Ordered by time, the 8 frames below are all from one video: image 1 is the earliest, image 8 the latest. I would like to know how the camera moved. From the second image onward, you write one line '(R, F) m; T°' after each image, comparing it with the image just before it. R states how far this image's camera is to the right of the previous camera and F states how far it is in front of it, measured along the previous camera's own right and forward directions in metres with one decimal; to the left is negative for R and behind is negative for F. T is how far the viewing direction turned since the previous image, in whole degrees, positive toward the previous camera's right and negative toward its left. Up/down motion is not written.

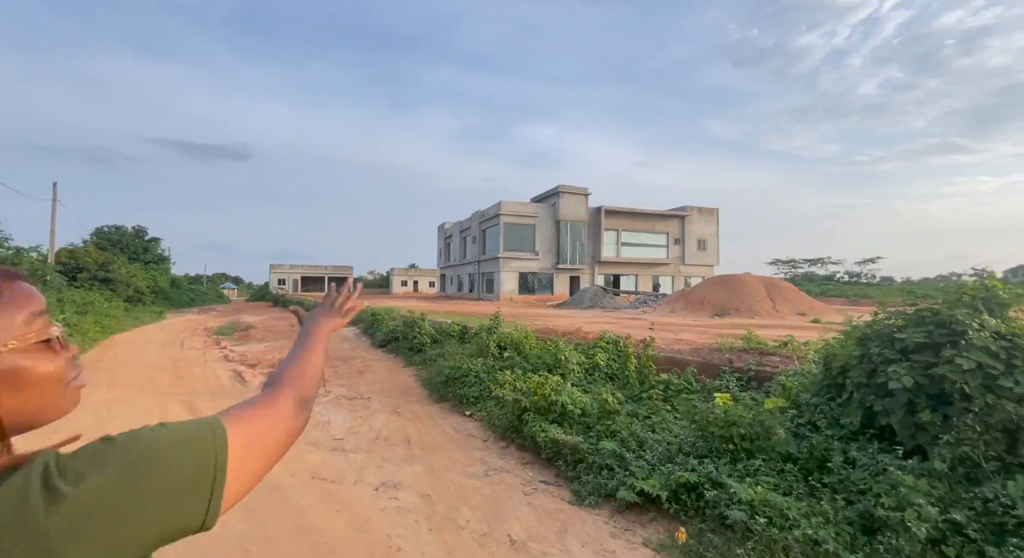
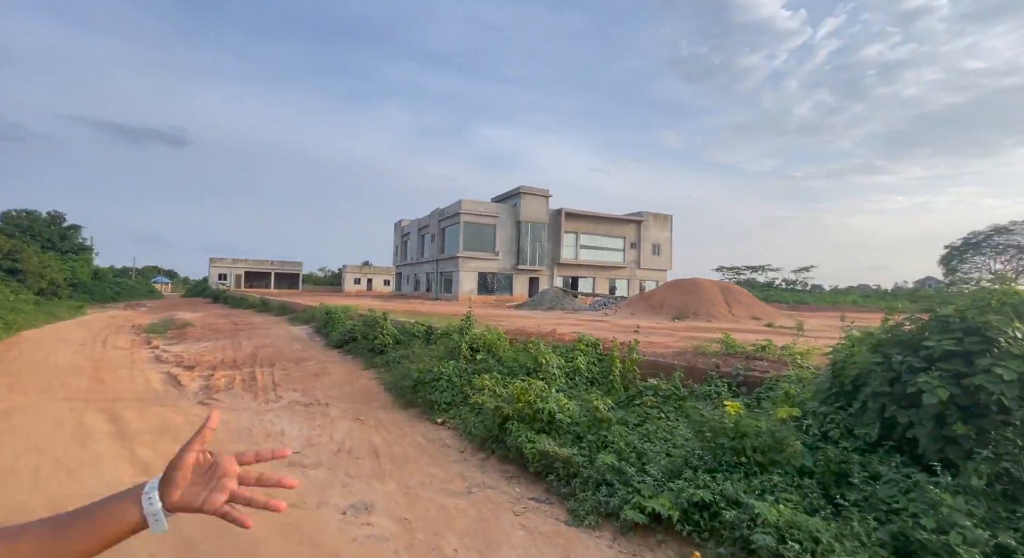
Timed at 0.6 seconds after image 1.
(-0.3, +0.4) m; +5°
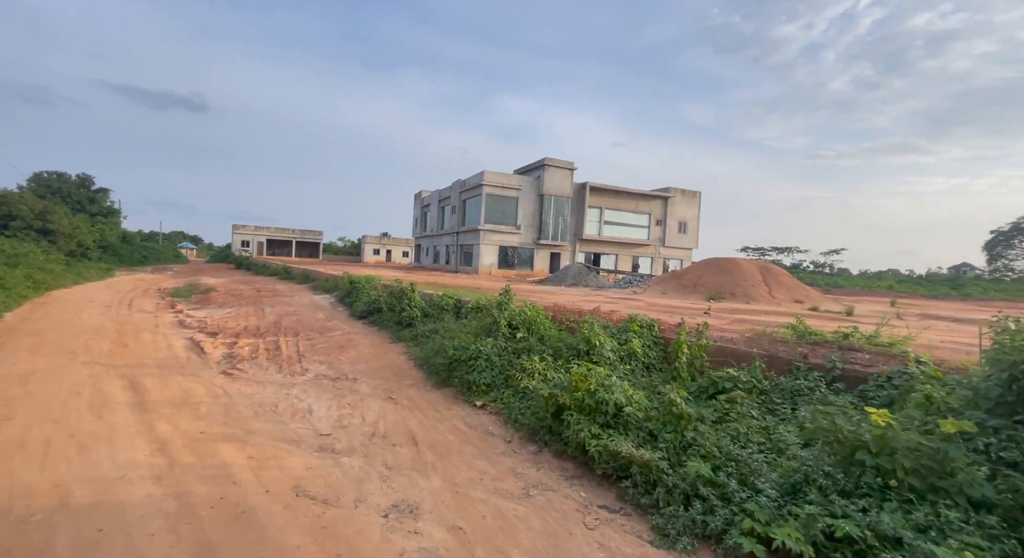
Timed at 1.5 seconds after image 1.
(-0.4, +0.6) m; -2°
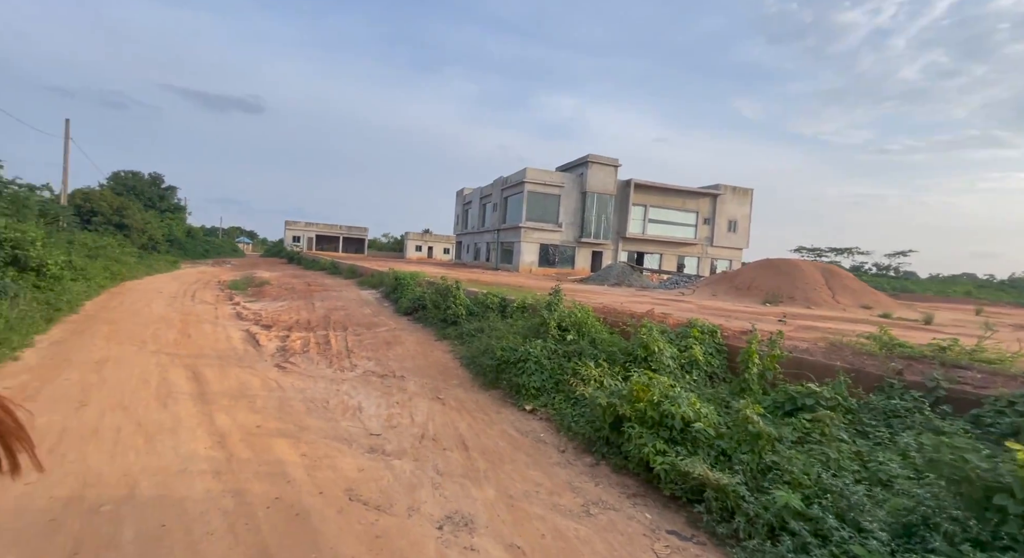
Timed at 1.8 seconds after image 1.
(-0.2, +0.2) m; -4°
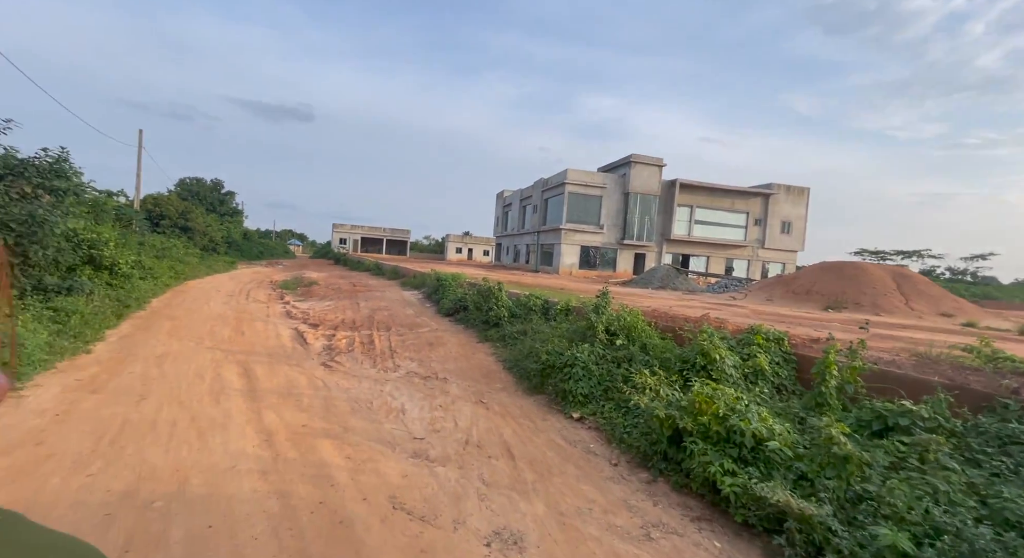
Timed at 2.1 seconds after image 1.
(-0.1, +0.3) m; -4°
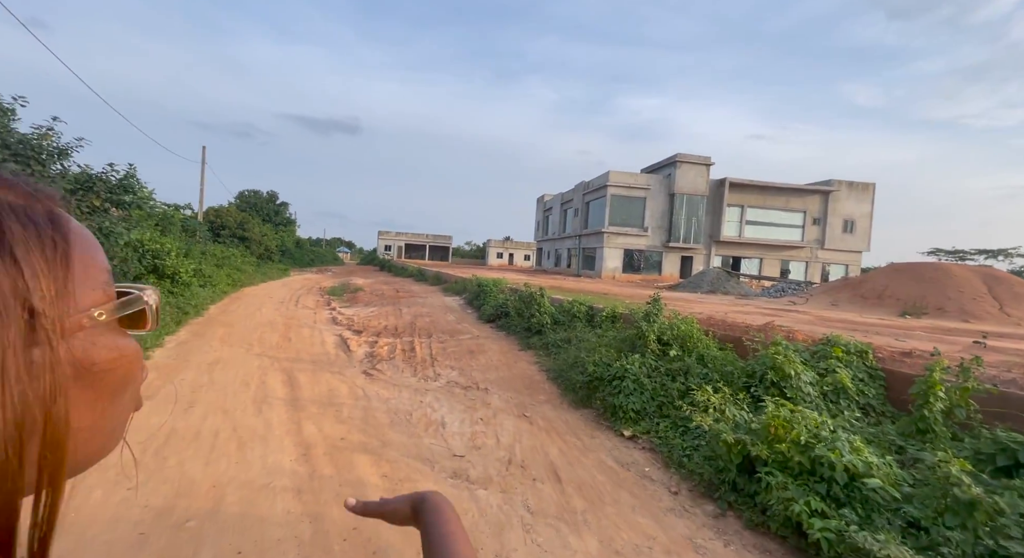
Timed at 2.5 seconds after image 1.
(0.0, +0.4) m; -5°
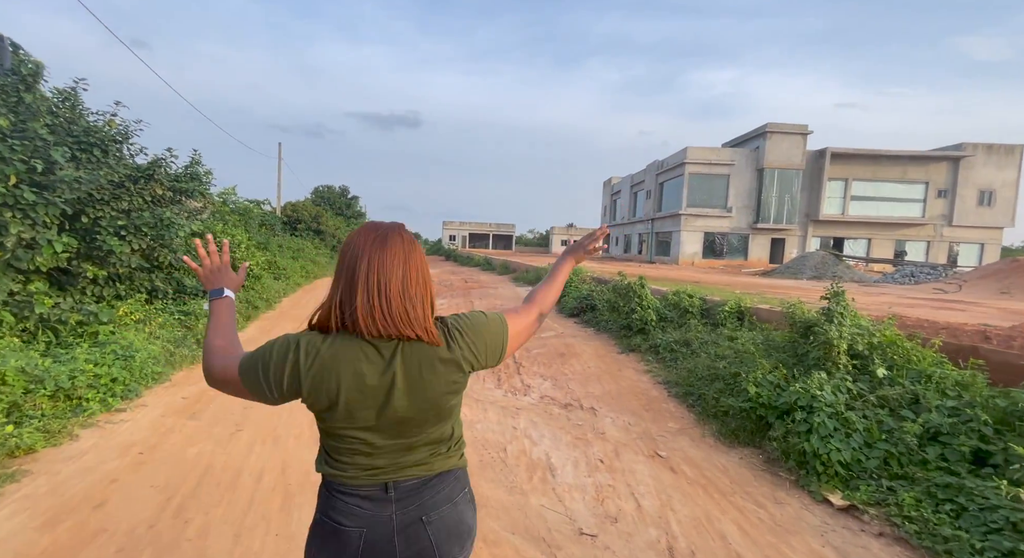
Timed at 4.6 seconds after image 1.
(-0.6, +1.6) m; -7°
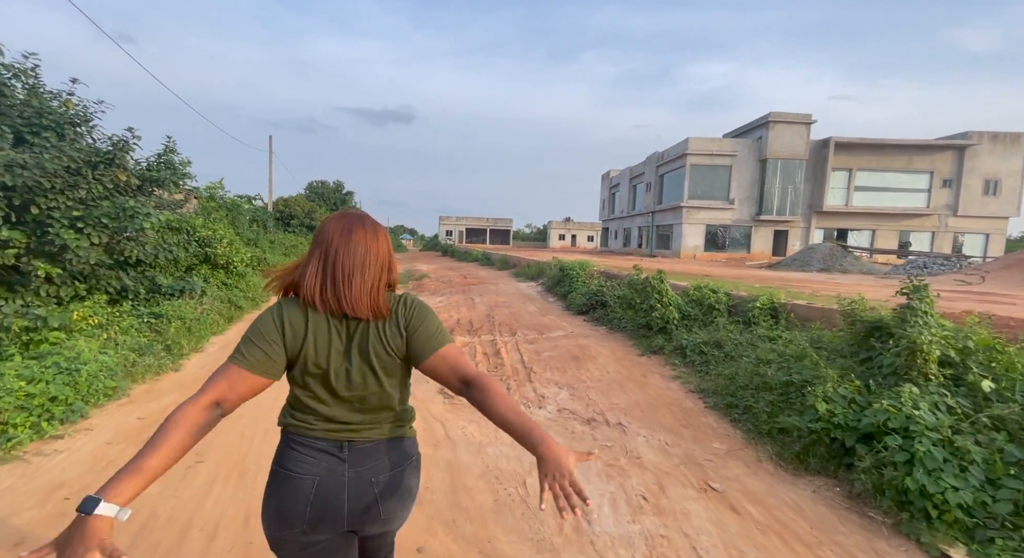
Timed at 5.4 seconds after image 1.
(-0.2, +0.8) m; 0°
